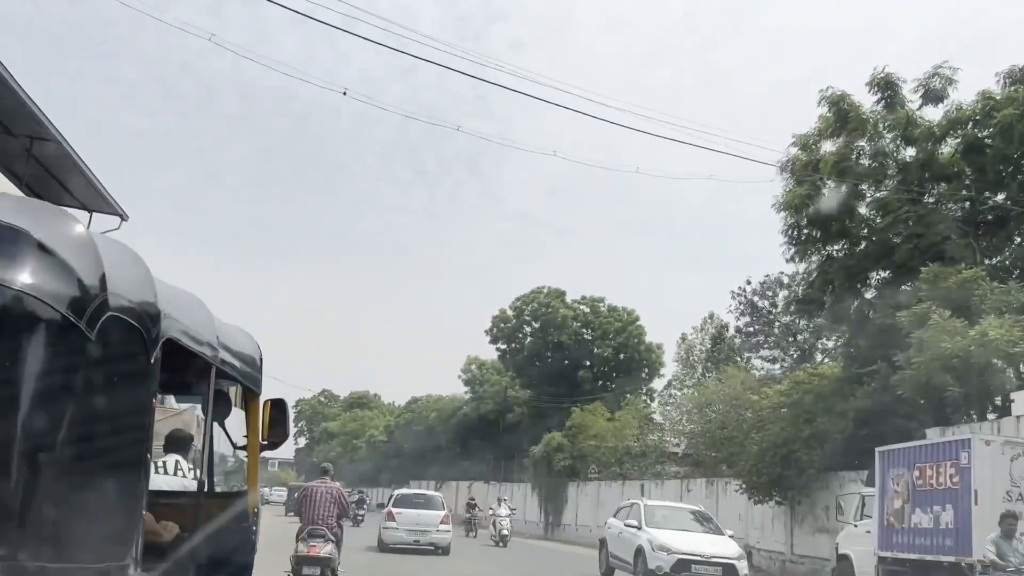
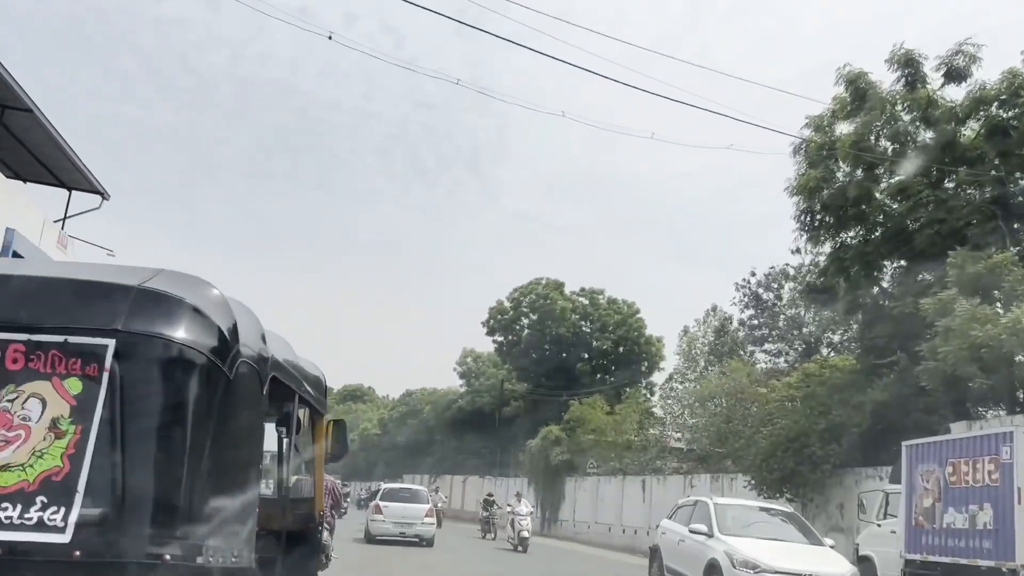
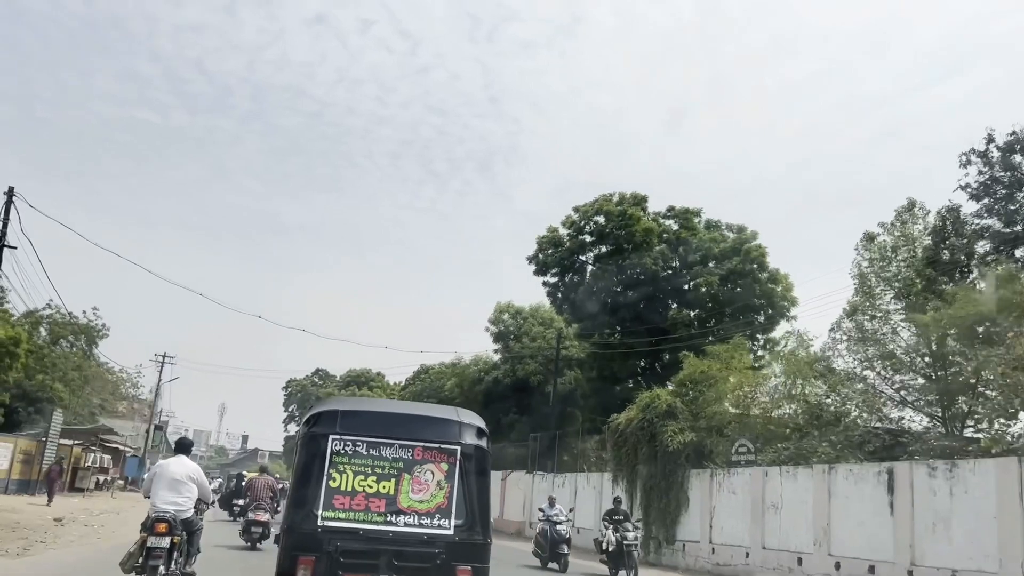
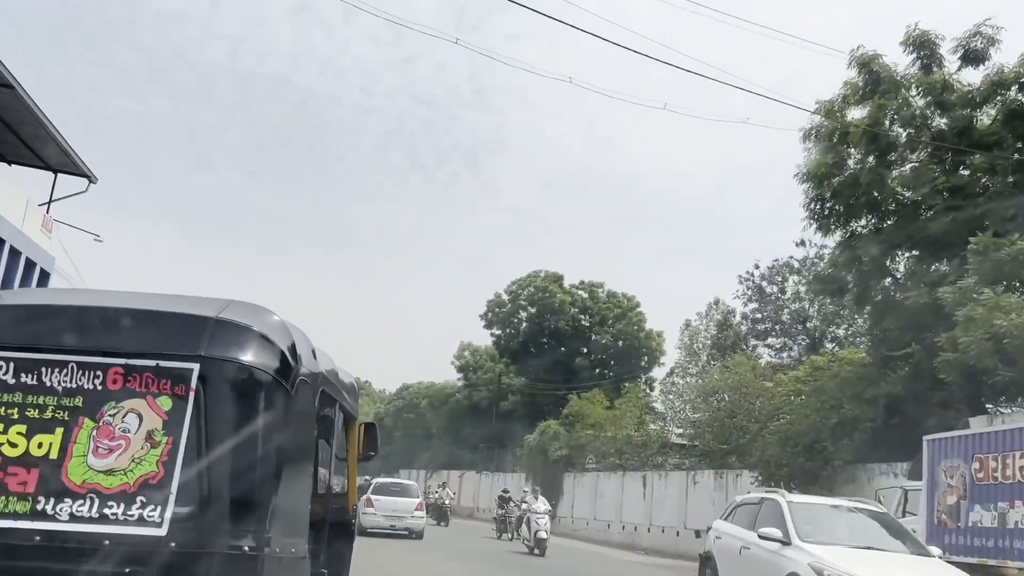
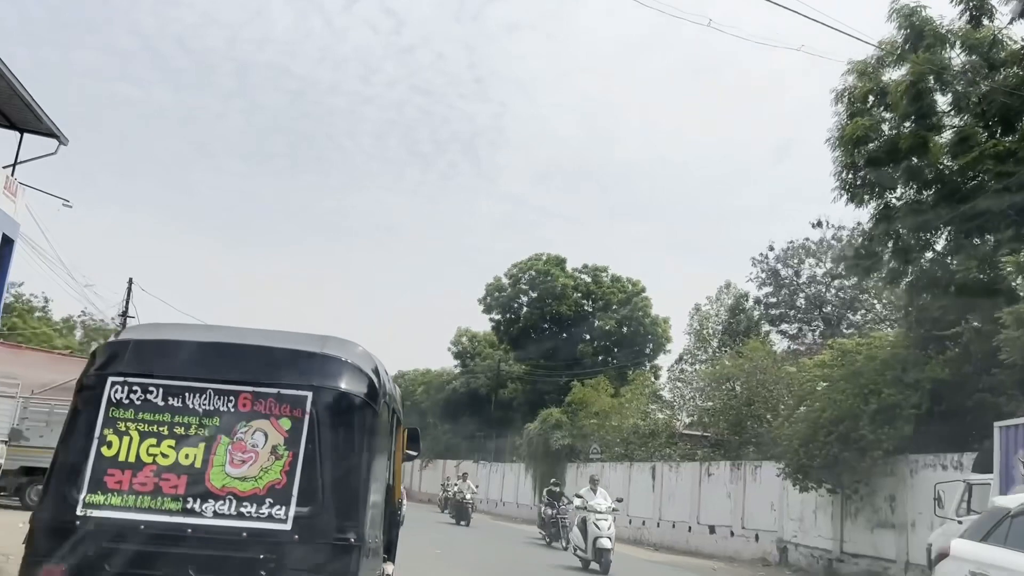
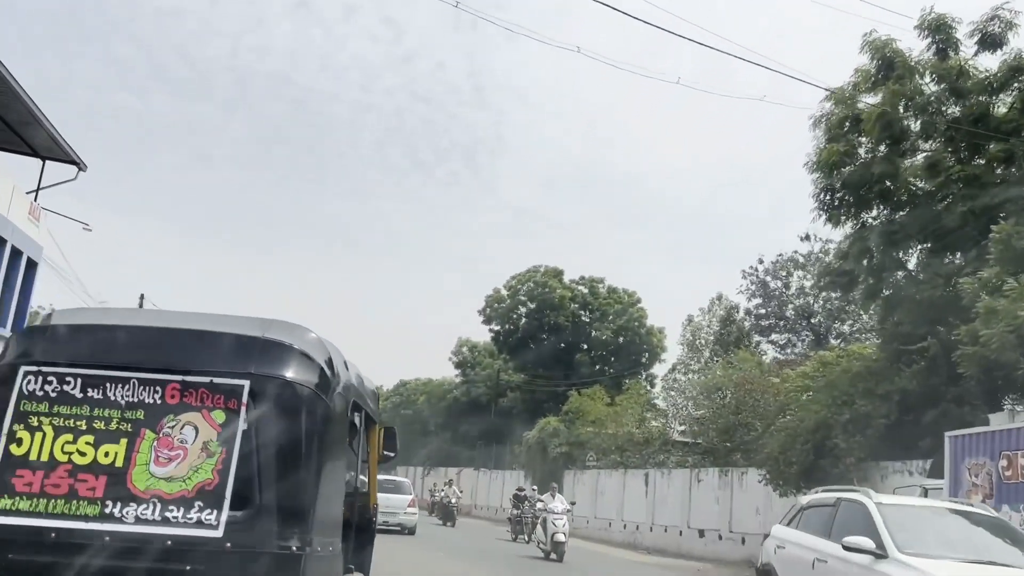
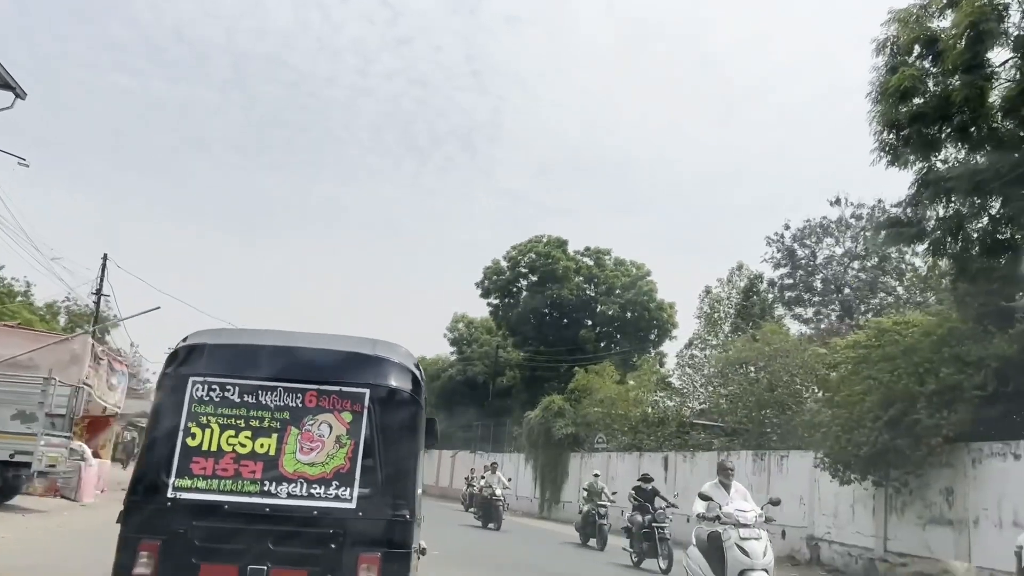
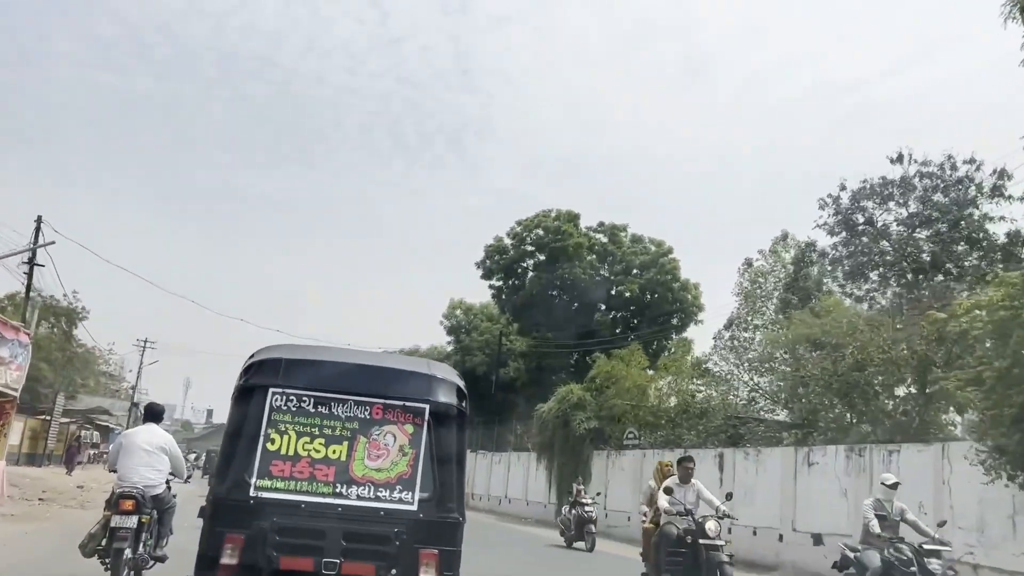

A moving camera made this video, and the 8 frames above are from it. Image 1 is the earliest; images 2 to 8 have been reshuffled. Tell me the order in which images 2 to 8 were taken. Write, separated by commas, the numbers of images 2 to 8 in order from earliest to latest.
2, 4, 6, 5, 7, 8, 3
